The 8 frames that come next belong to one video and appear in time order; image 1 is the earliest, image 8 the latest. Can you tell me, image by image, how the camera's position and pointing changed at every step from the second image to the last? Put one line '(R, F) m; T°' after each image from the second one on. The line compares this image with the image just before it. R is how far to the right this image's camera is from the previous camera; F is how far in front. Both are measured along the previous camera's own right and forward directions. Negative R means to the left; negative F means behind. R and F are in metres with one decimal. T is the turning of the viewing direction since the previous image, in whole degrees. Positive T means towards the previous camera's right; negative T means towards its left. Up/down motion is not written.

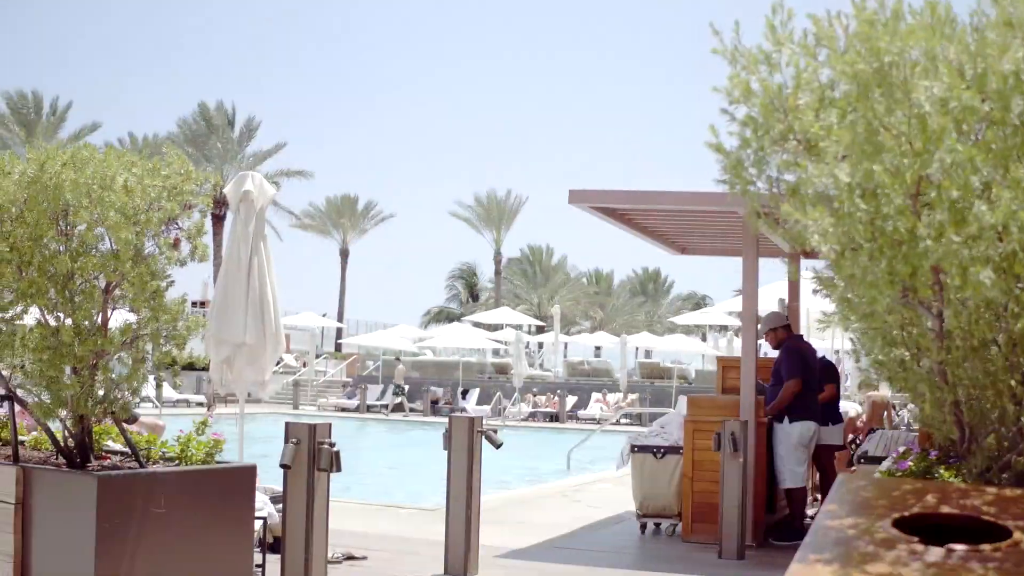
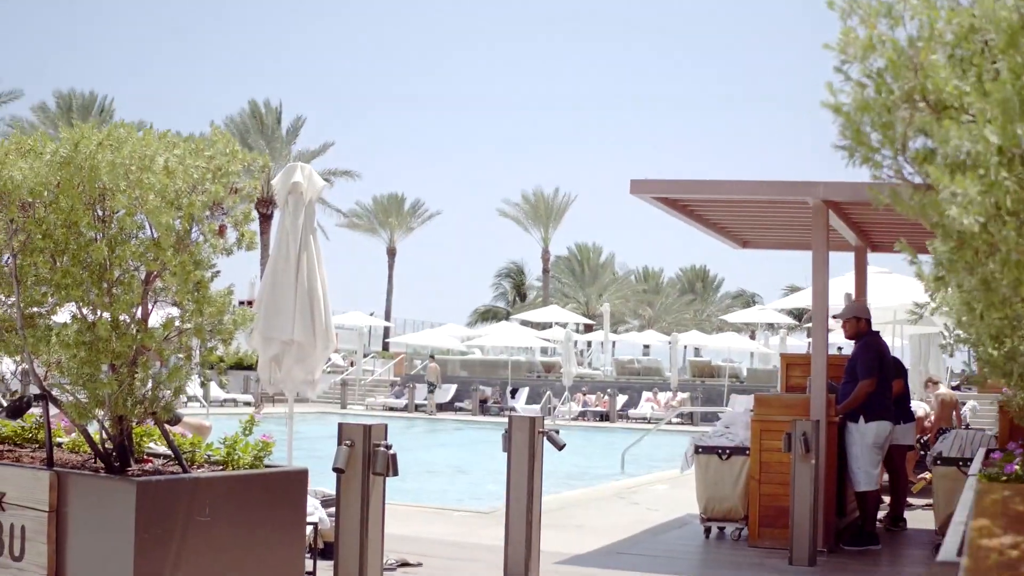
(-0.1, +0.3) m; -2°
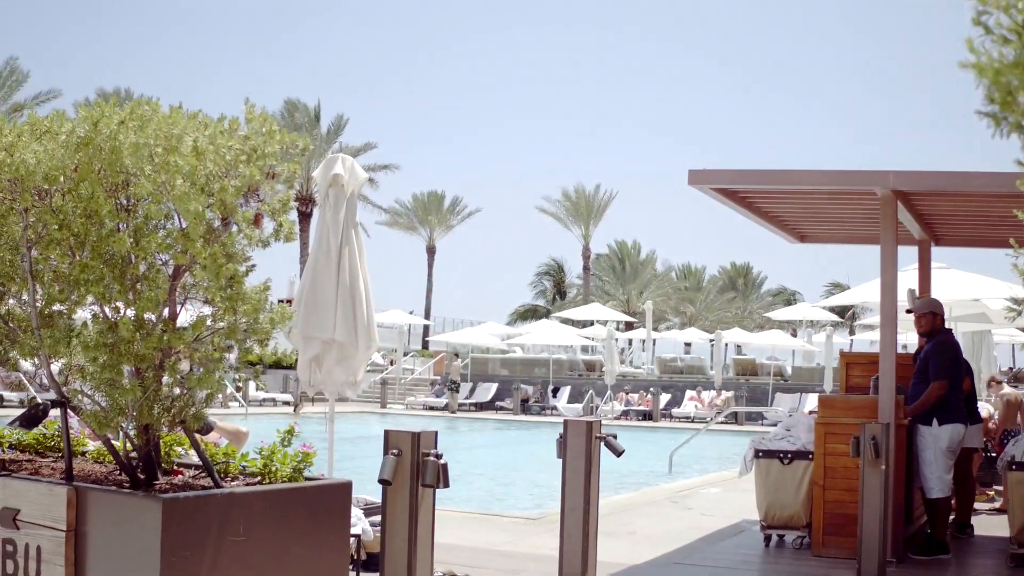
(-0.1, +0.4) m; -2°
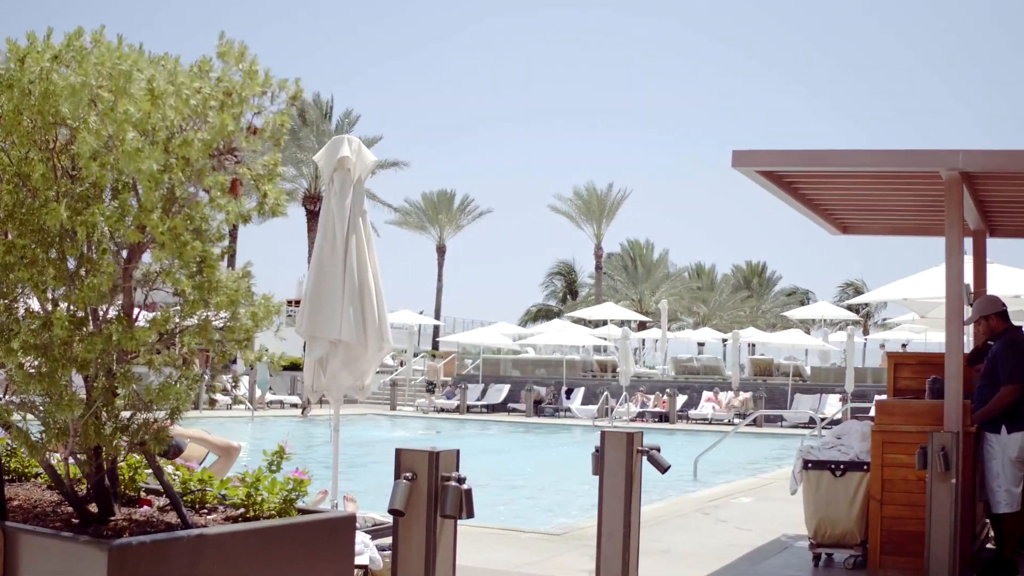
(-0.1, +0.7) m; 0°
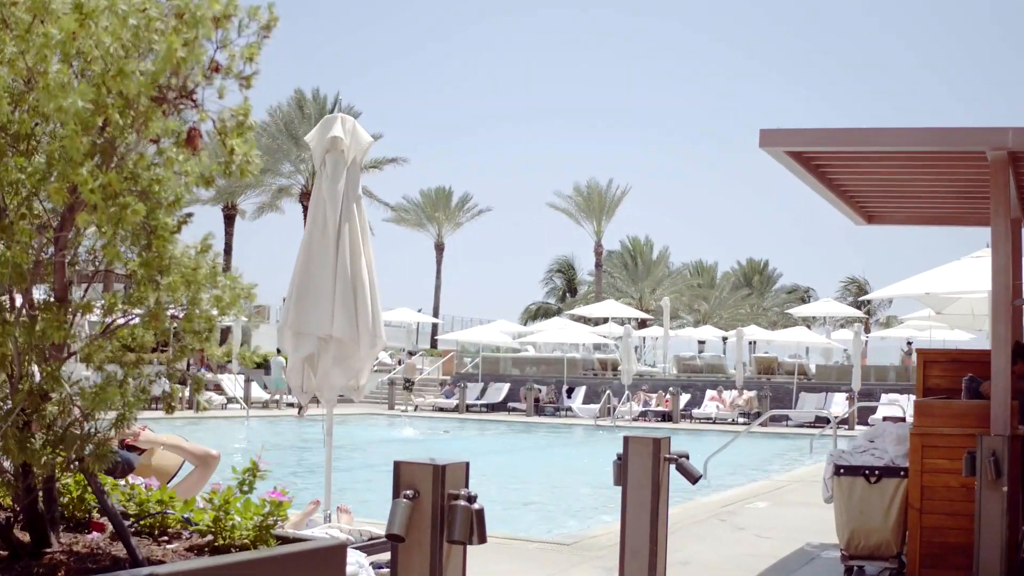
(-0.1, +0.6) m; 0°
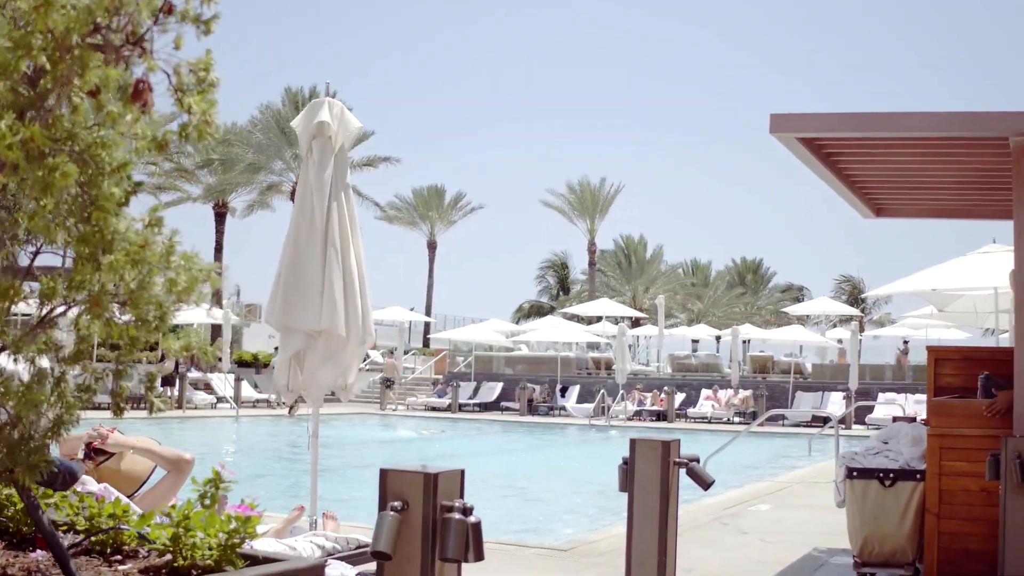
(0.0, +0.3) m; 0°
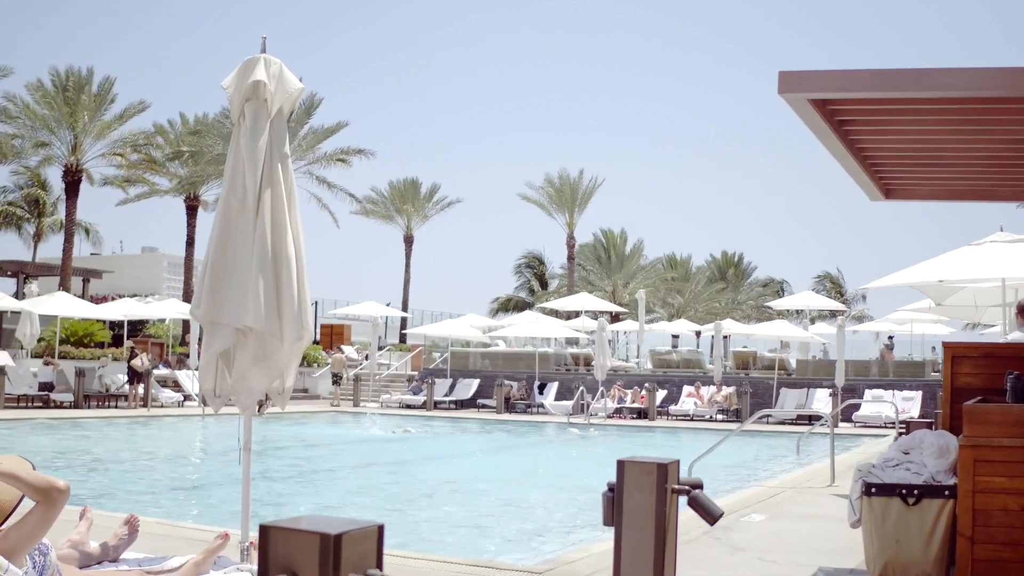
(+0.1, +0.9) m; +1°
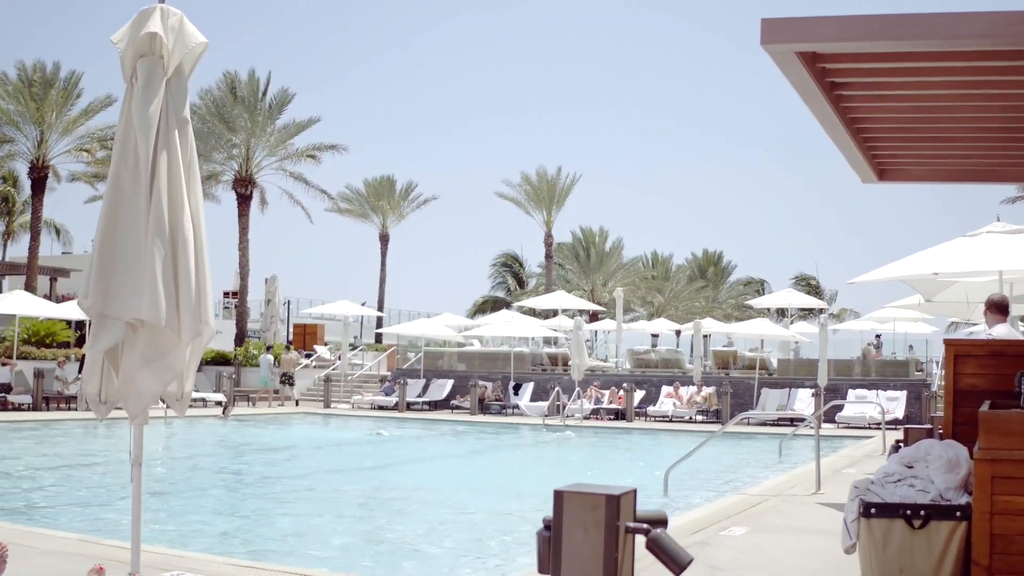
(+0.2, +0.8) m; +1°
